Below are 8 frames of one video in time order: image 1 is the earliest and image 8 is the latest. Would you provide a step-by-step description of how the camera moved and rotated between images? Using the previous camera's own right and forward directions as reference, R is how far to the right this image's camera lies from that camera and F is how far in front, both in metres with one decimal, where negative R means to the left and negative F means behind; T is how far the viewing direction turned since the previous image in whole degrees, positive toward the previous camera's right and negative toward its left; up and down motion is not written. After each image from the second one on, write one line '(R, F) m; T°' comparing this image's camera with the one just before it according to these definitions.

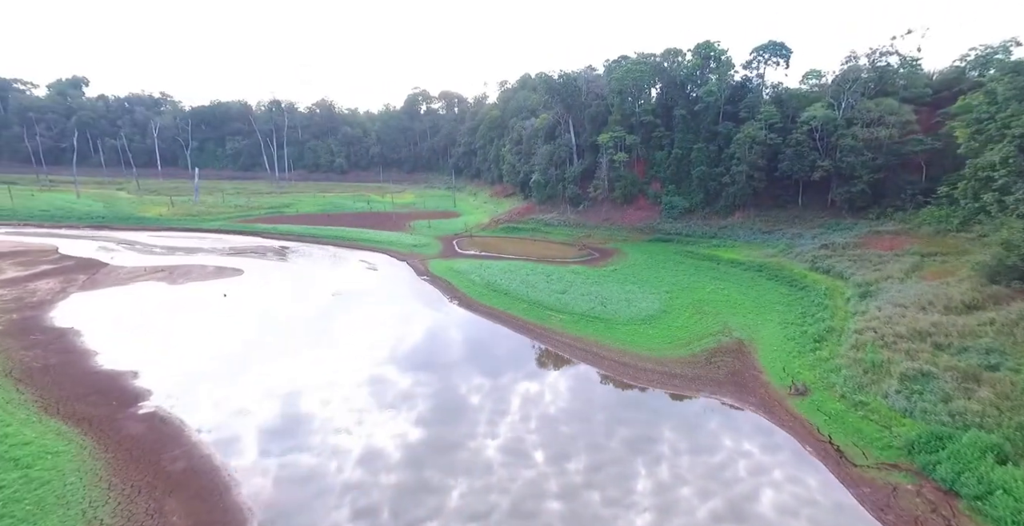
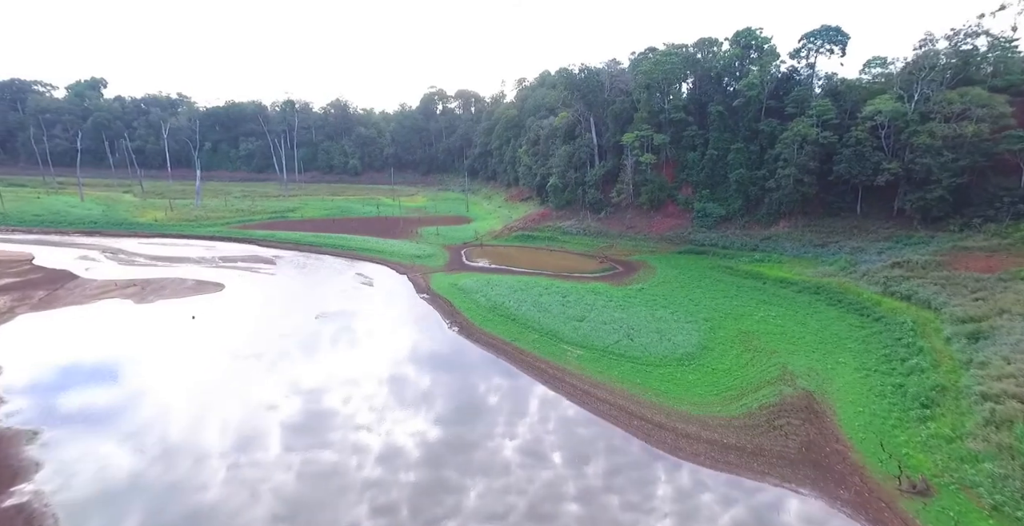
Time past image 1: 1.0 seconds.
(+0.6, +5.1) m; -2°
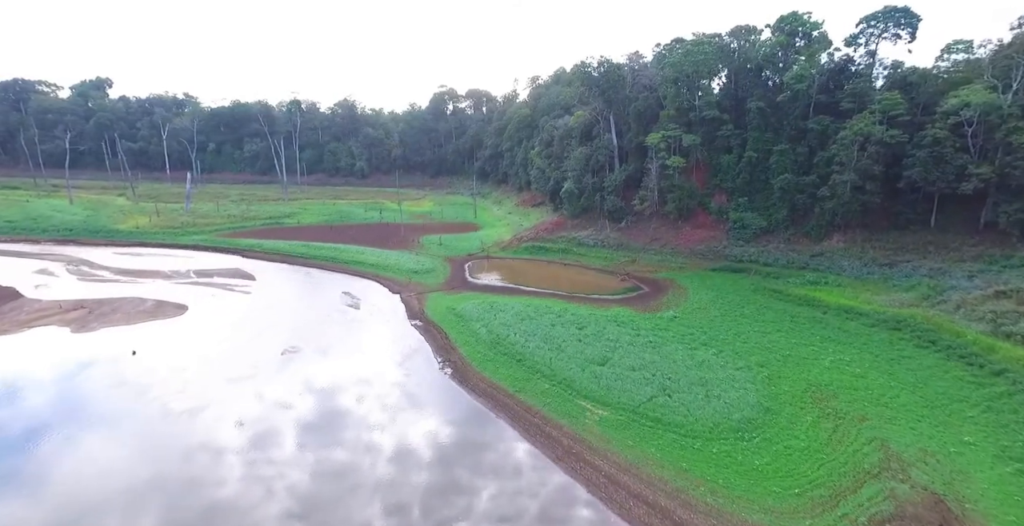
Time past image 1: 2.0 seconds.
(+0.3, +5.6) m; -1°
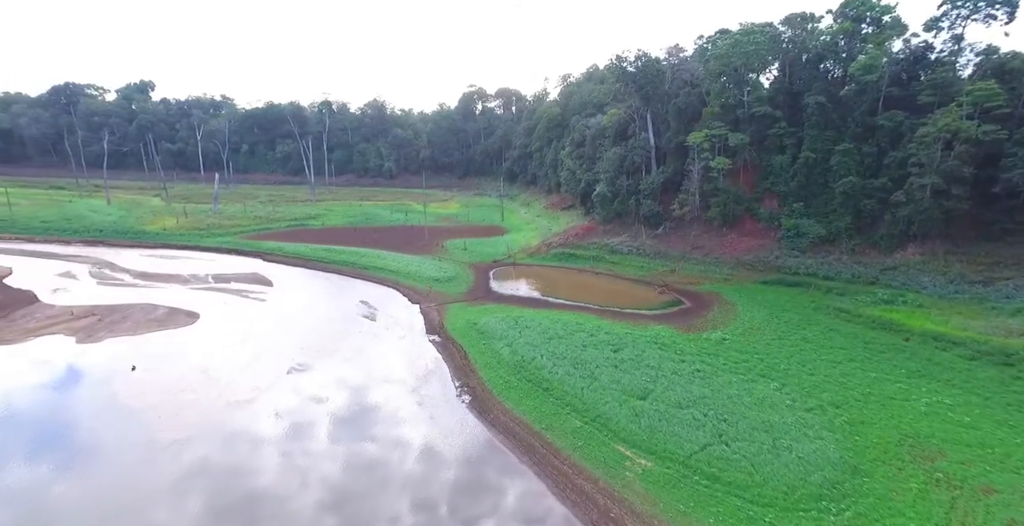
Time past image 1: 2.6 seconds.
(+0.1, +2.8) m; -3°
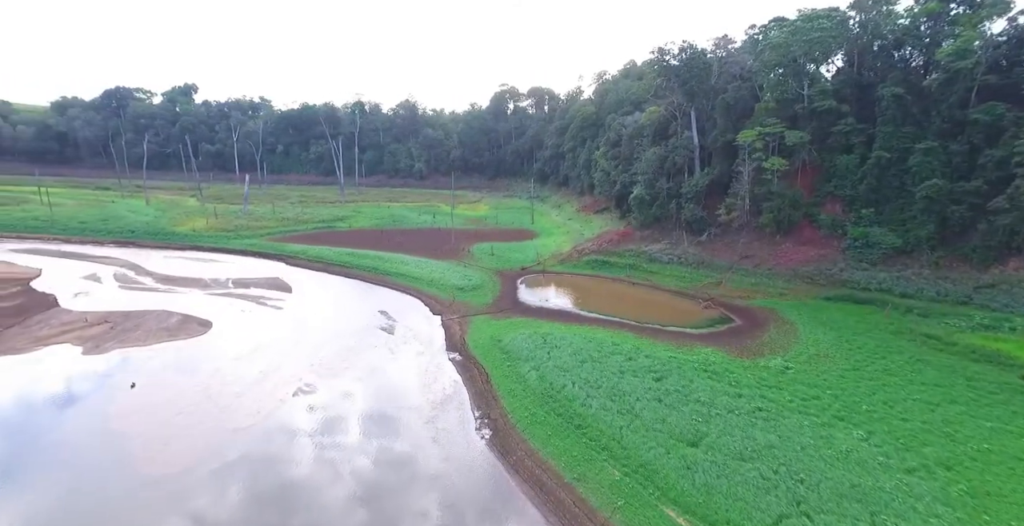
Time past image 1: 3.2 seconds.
(+0.1, +2.7) m; -4°
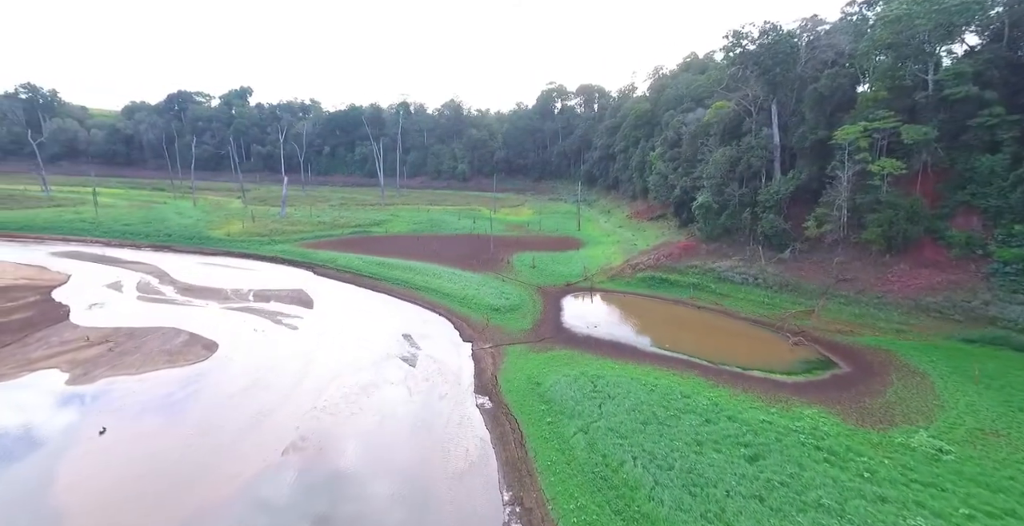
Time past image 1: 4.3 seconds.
(0.0, +4.9) m; -5°
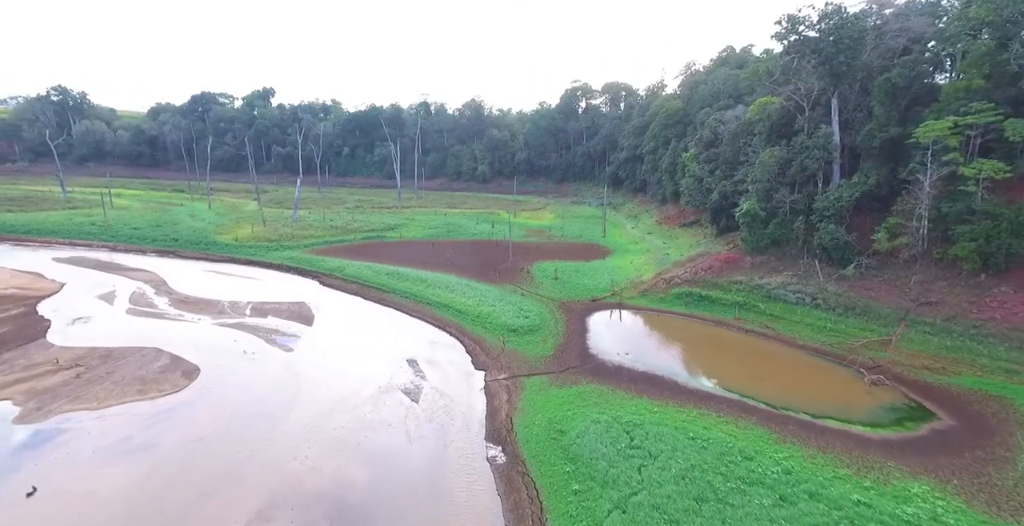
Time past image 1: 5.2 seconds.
(0.0, +3.9) m; -2°
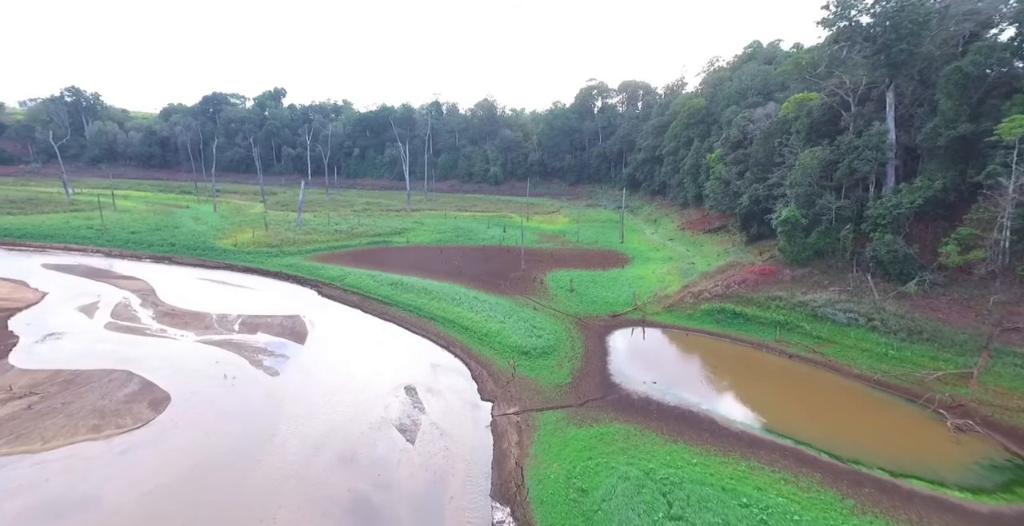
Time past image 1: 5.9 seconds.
(0.0, +3.3) m; -1°
